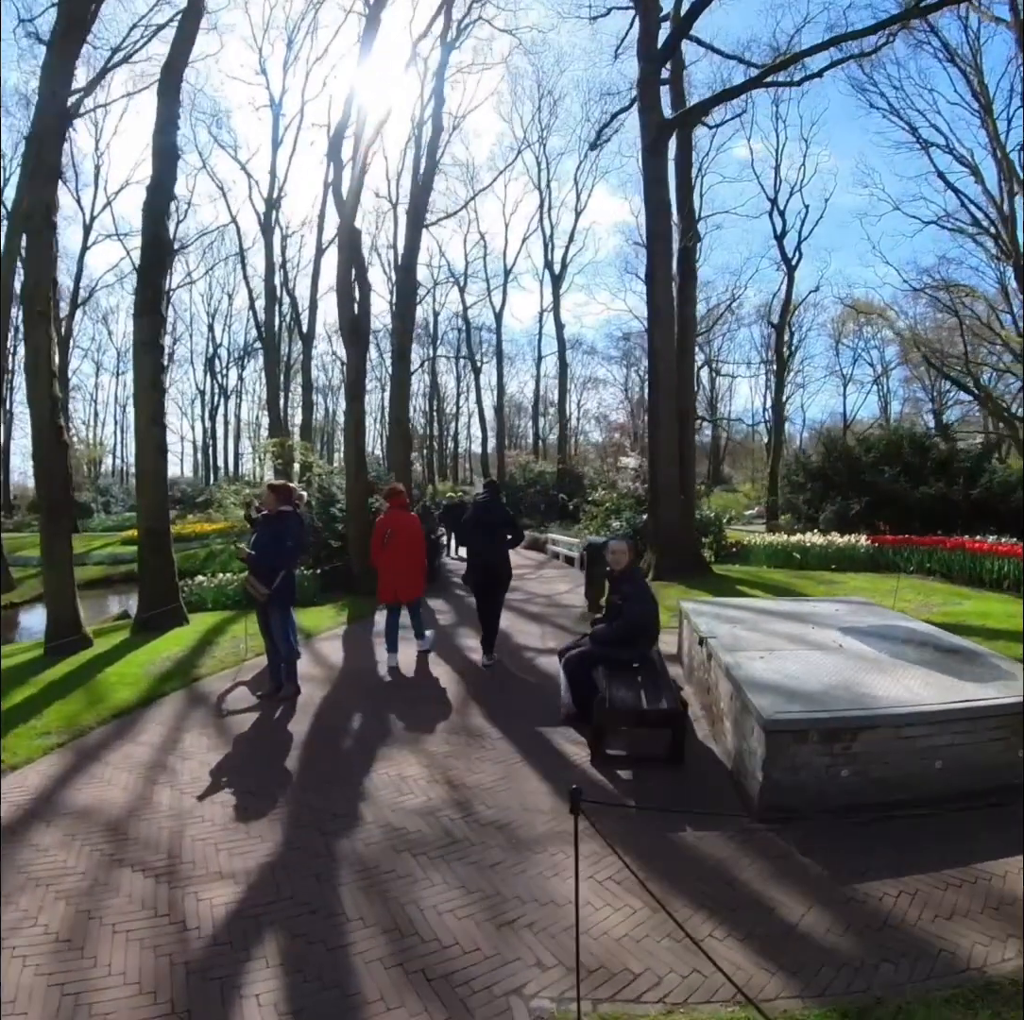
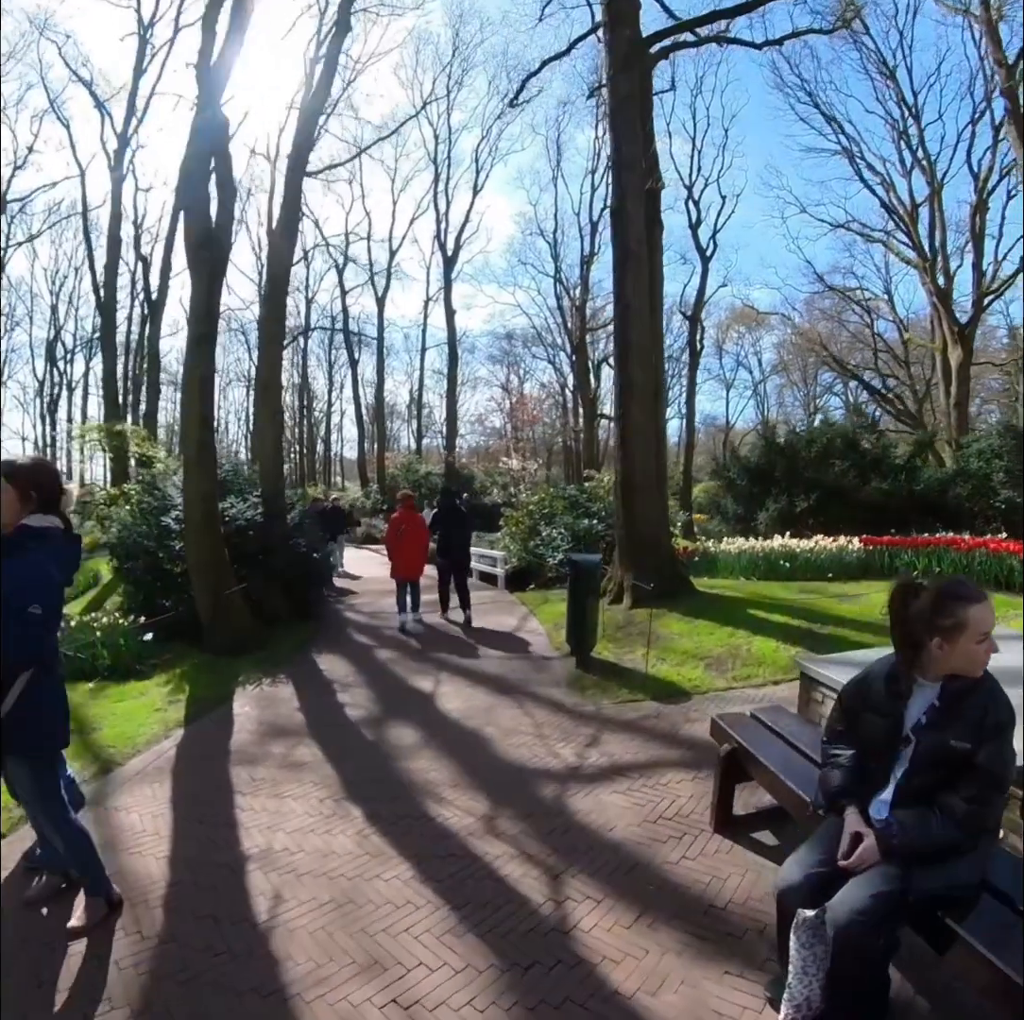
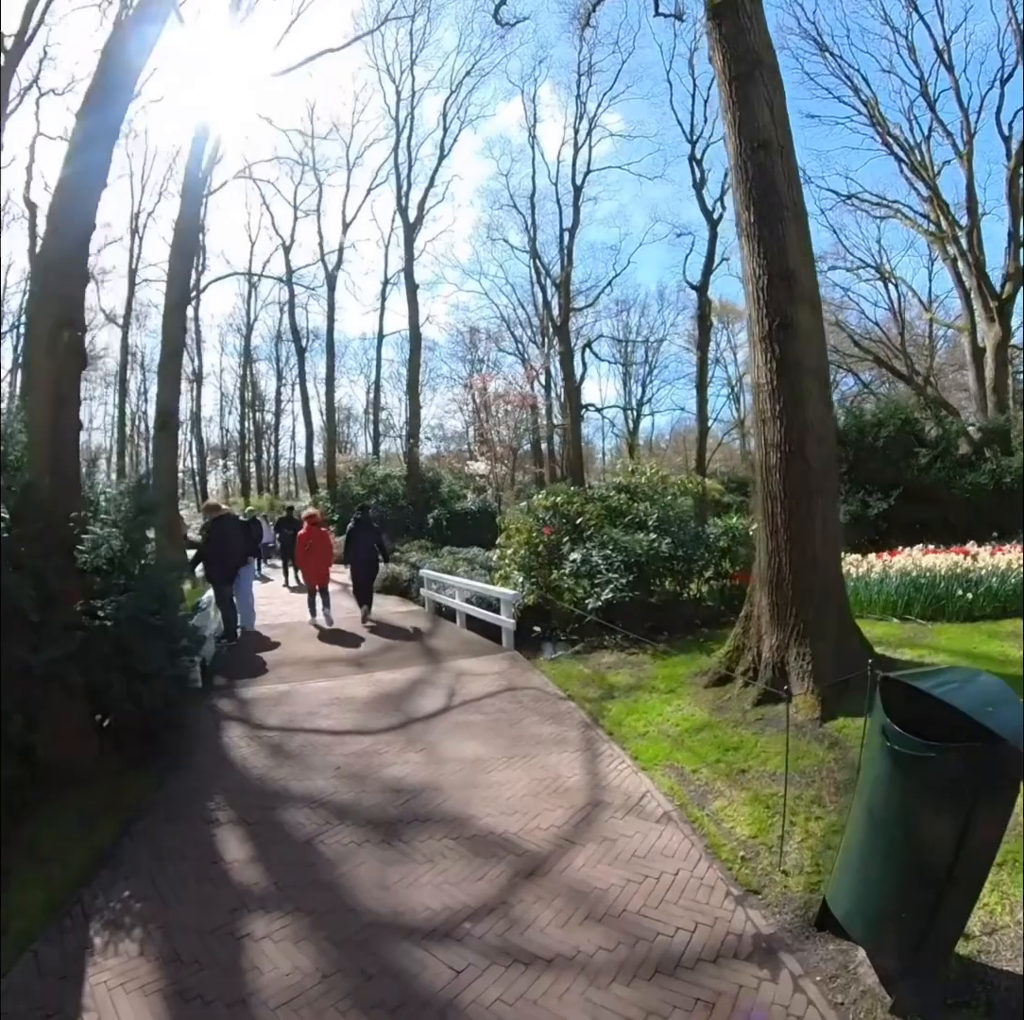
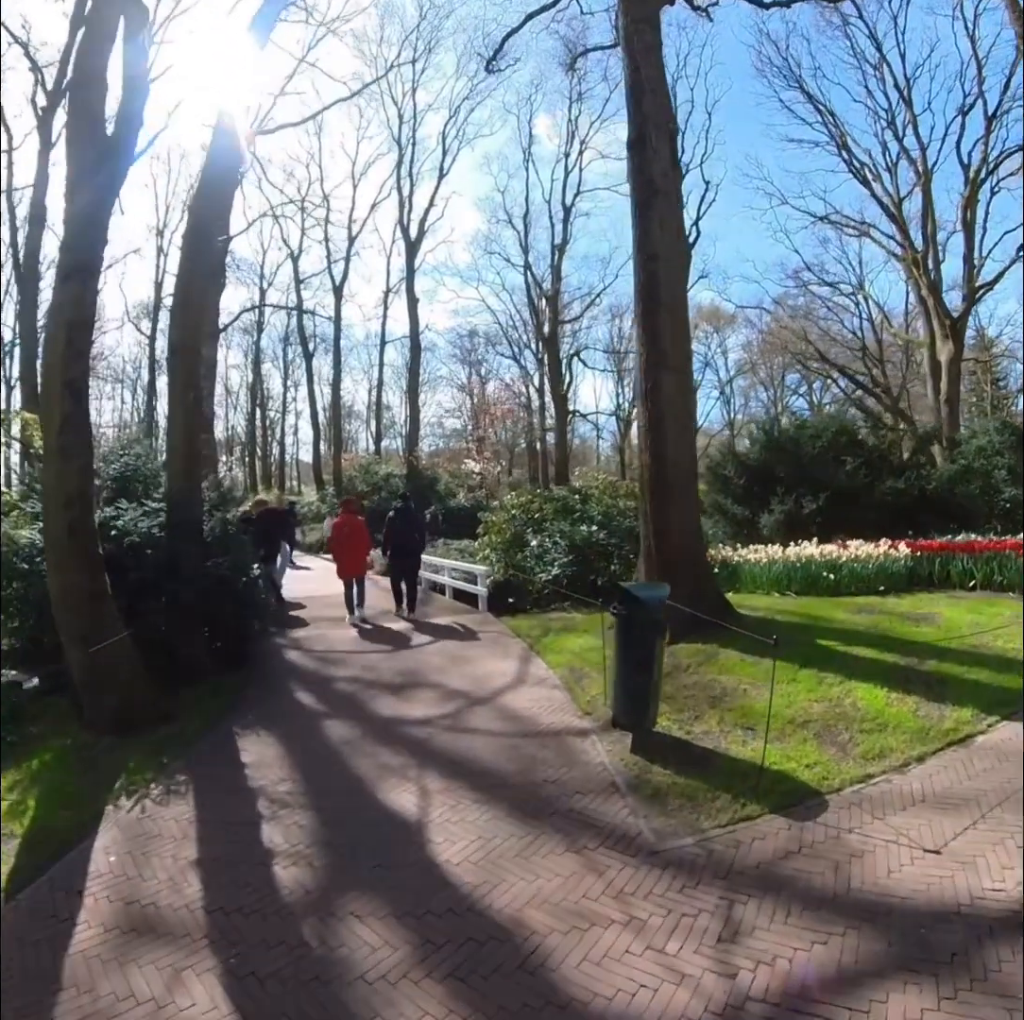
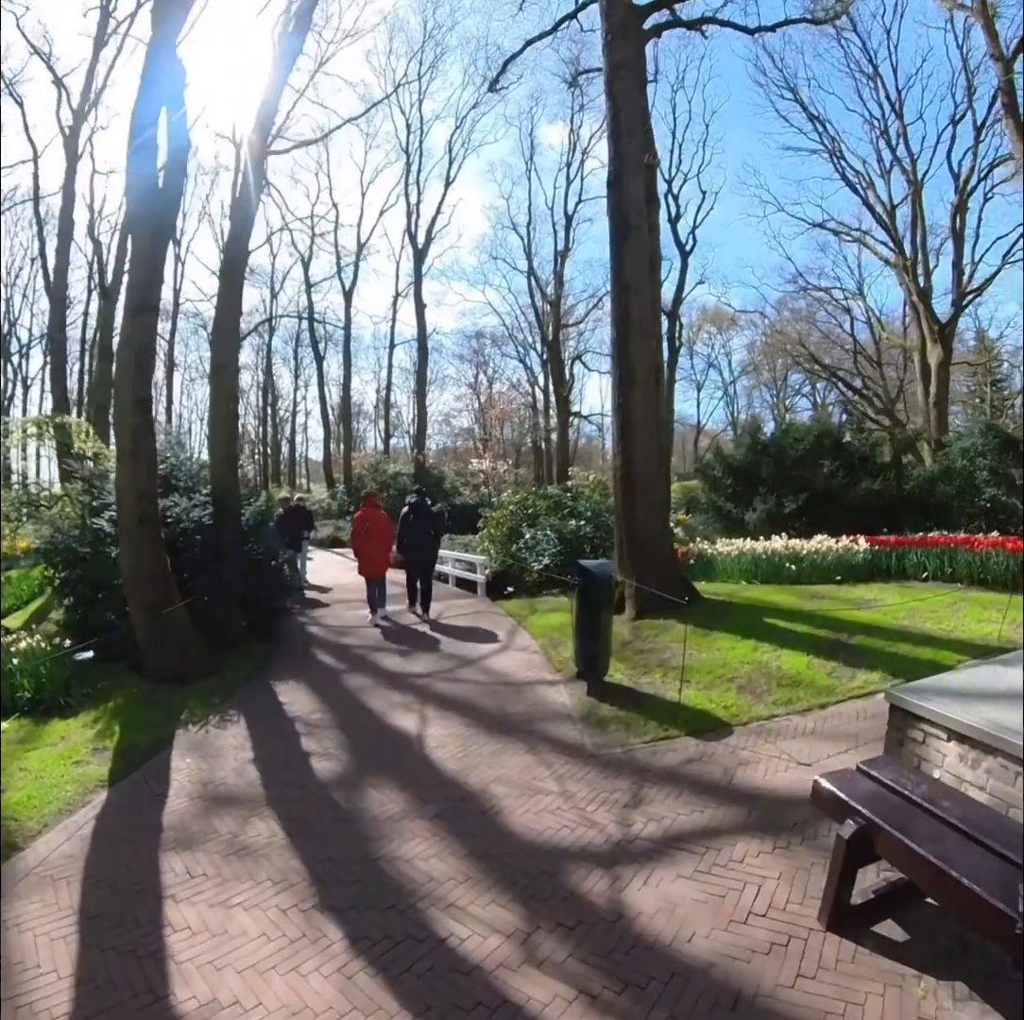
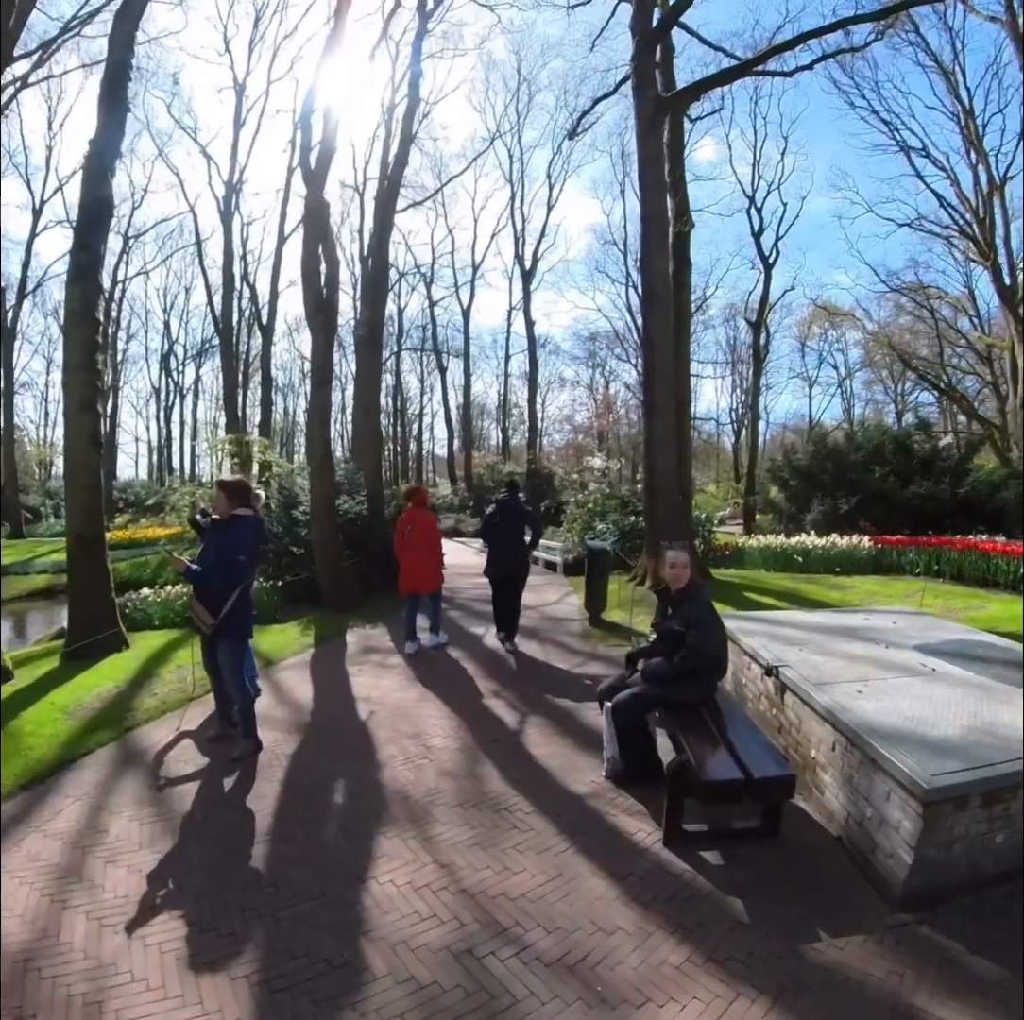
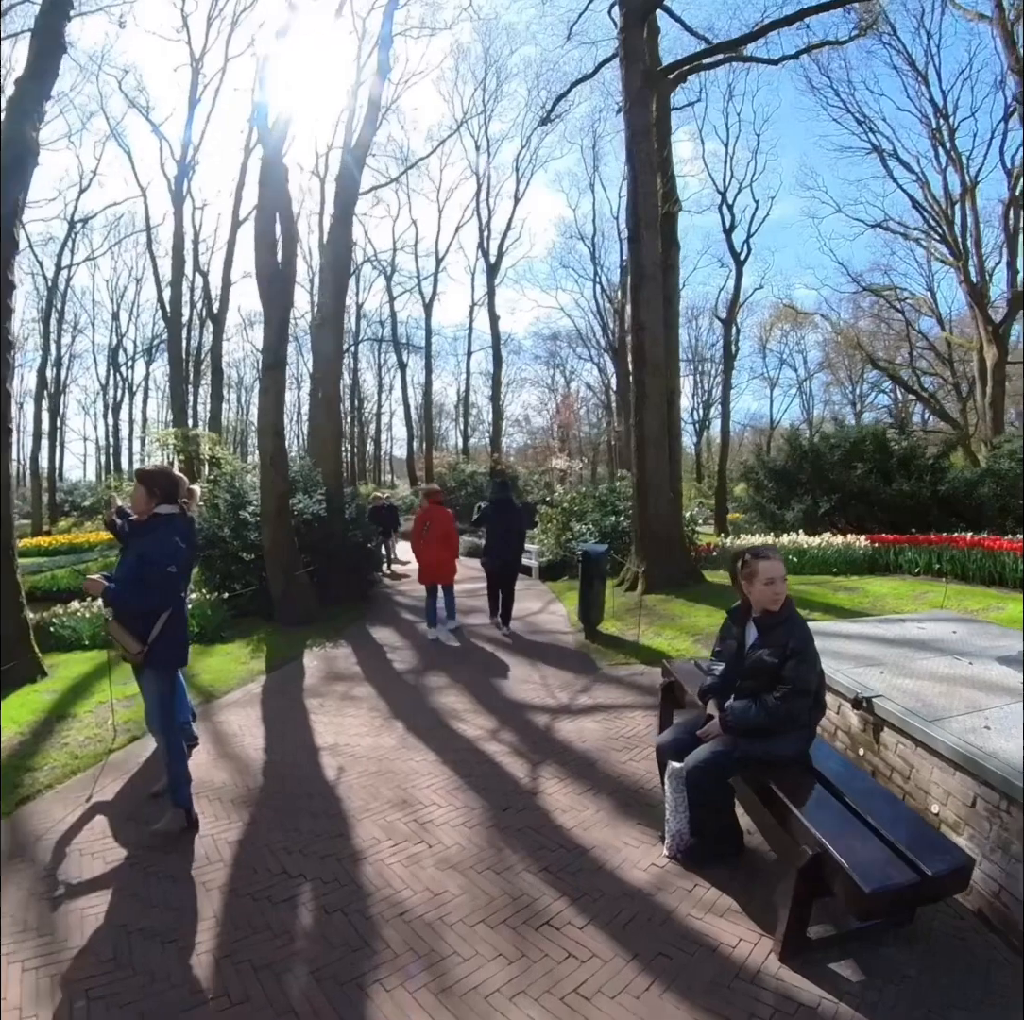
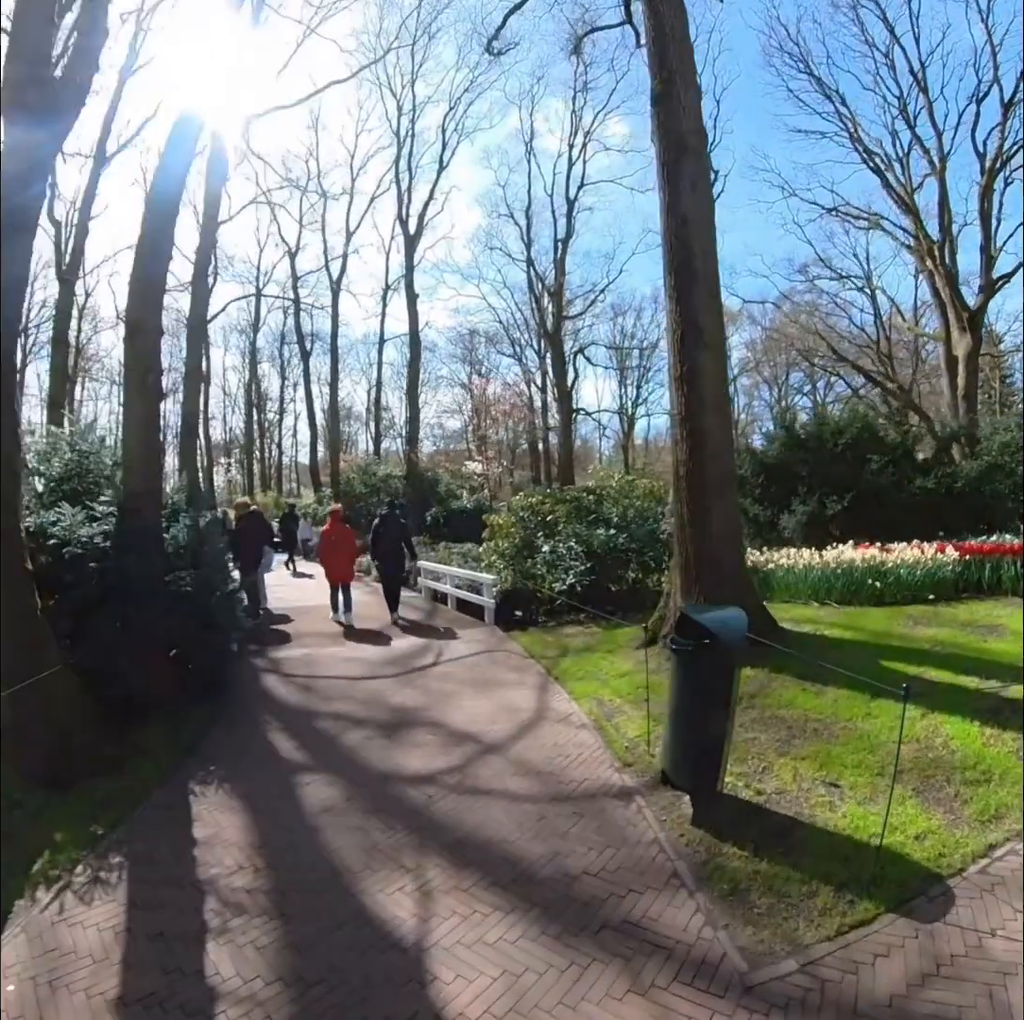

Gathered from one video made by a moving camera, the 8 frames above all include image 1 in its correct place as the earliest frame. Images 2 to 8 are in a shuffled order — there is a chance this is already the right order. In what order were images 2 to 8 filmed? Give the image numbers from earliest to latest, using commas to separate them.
6, 7, 2, 5, 4, 8, 3
